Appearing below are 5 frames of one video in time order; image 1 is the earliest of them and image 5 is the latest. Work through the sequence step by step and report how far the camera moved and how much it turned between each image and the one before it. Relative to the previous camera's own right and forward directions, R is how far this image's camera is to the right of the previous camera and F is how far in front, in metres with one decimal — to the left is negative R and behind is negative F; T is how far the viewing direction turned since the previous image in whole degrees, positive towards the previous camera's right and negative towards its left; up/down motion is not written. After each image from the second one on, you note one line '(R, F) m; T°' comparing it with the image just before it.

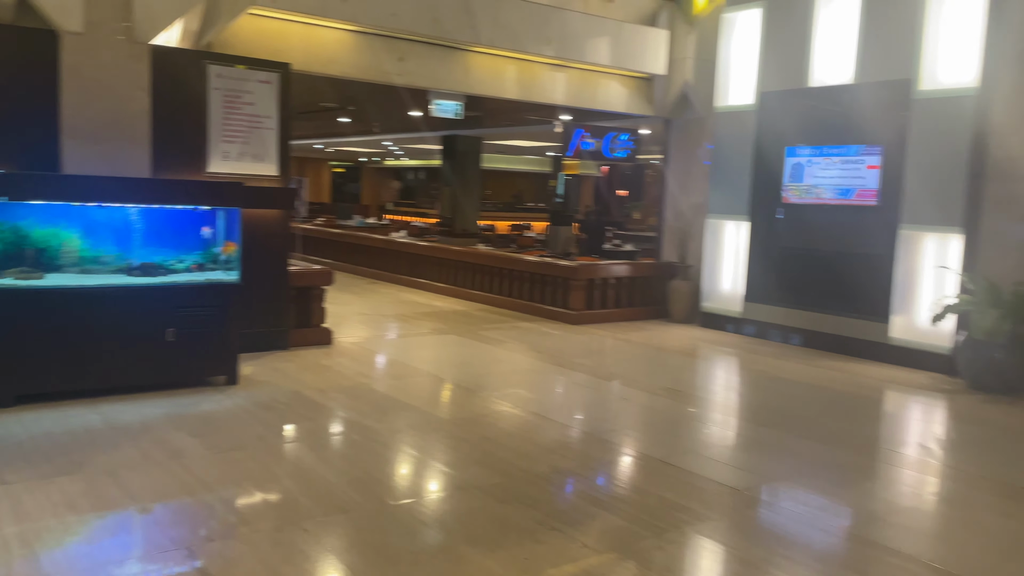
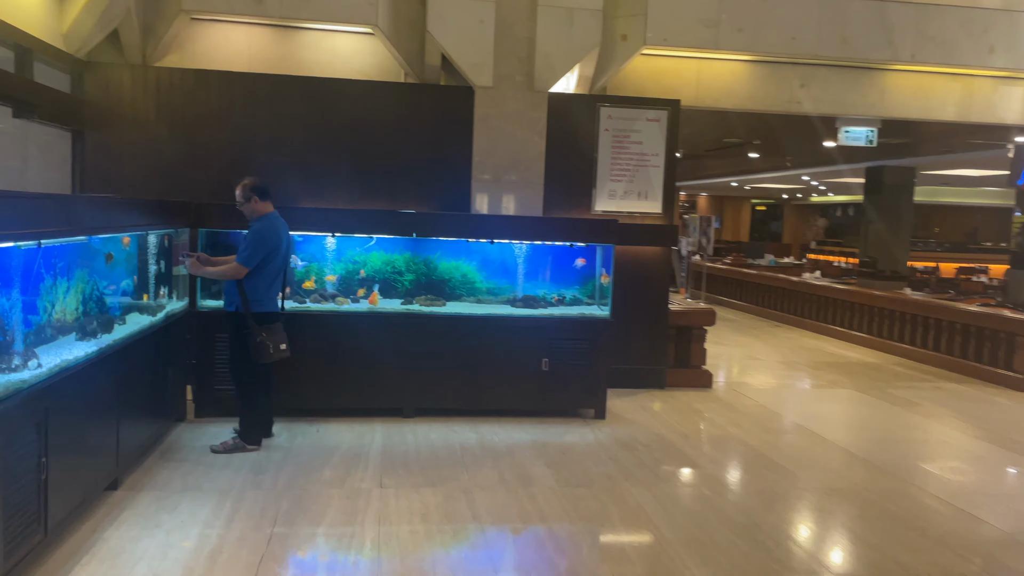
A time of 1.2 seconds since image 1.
(+0.2, +0.3) m; -29°
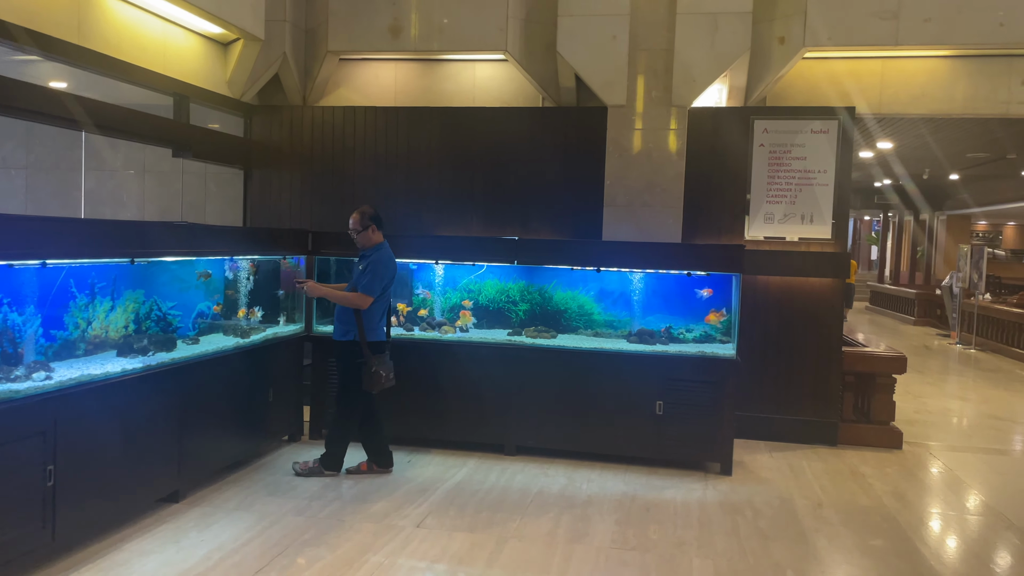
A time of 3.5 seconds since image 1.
(+0.8, +0.5) m; -20°
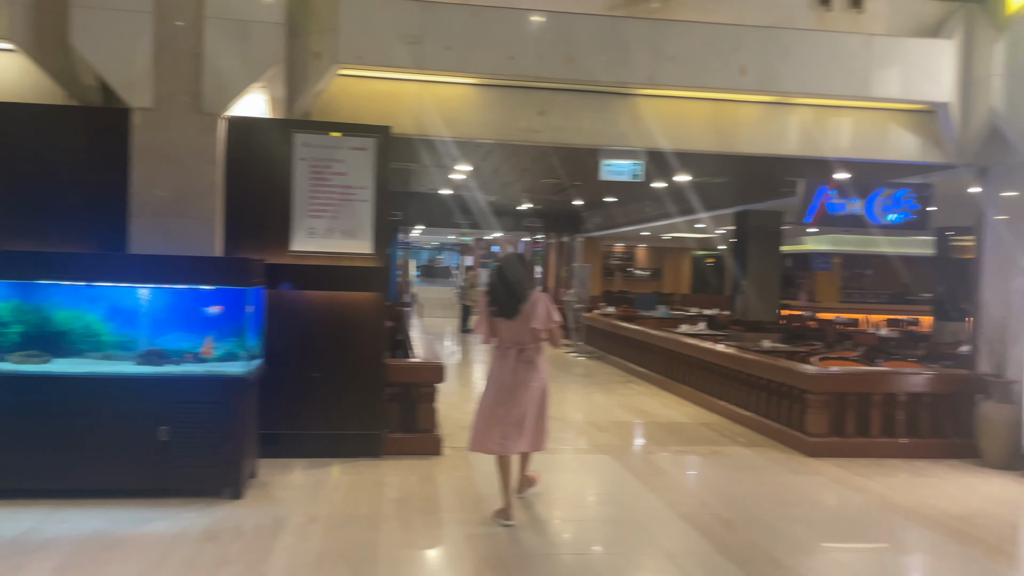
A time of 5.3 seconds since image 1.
(+0.9, -0.1) m; +21°
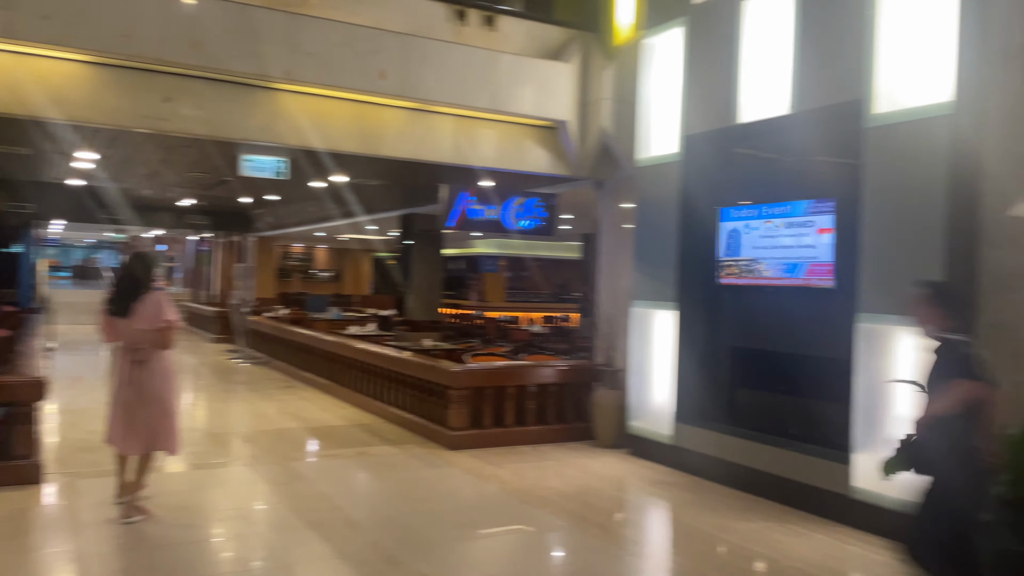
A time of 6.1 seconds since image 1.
(+0.3, 0.0) m; +22°
